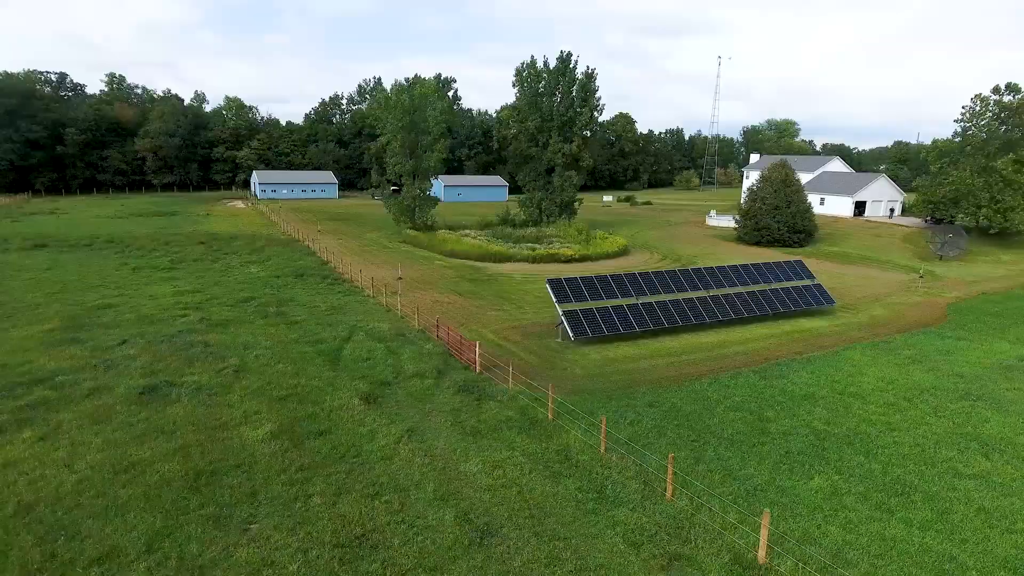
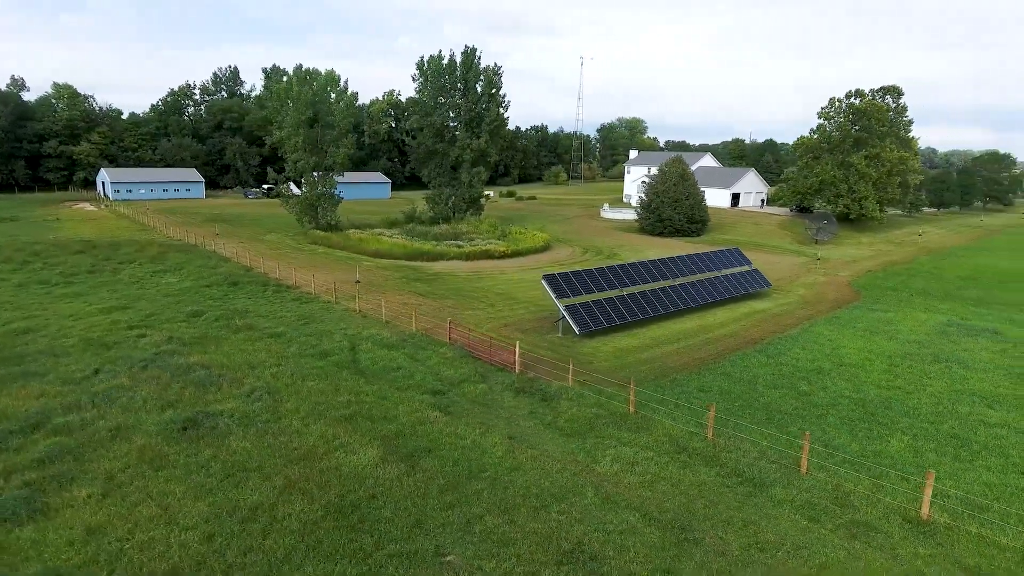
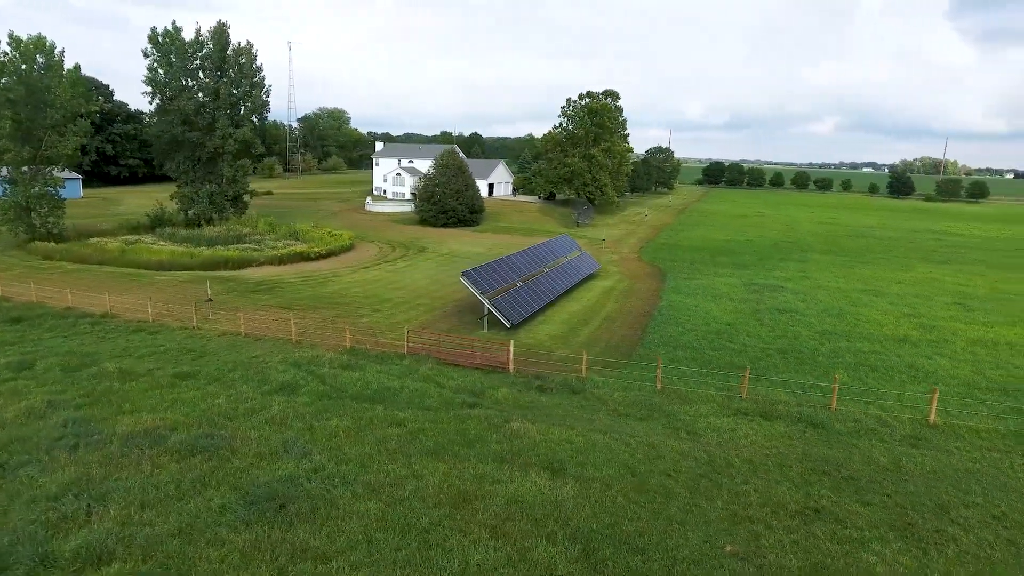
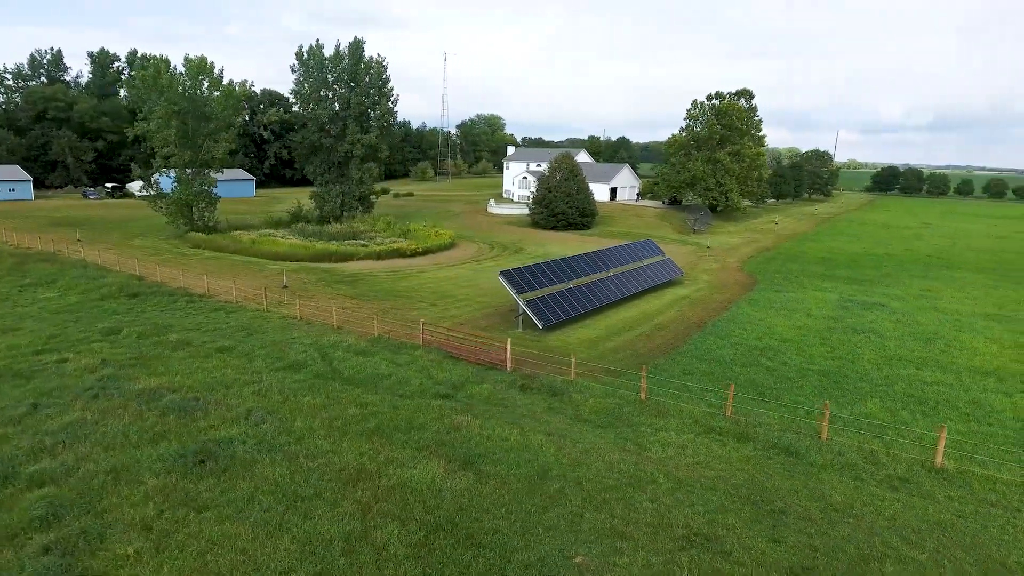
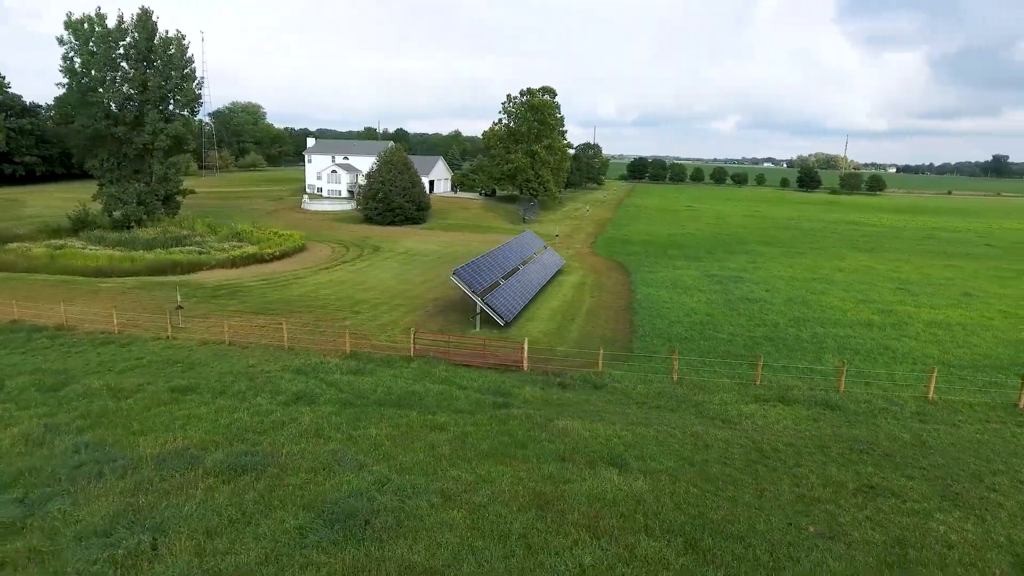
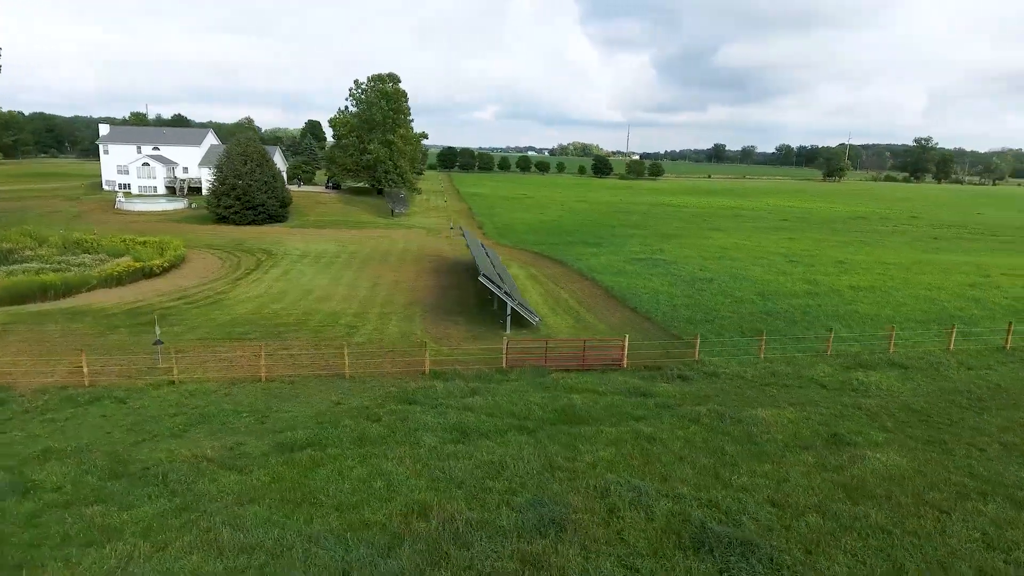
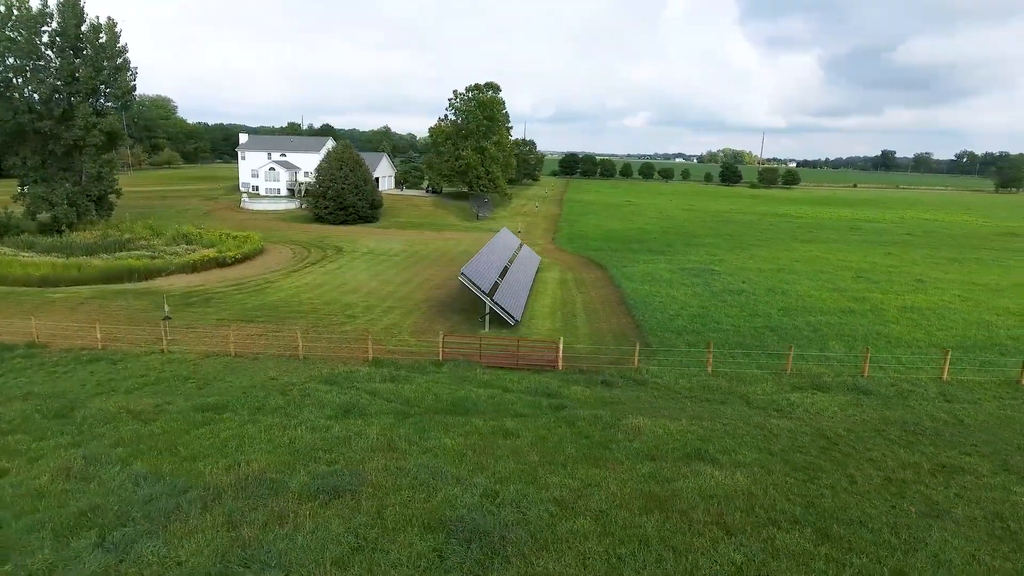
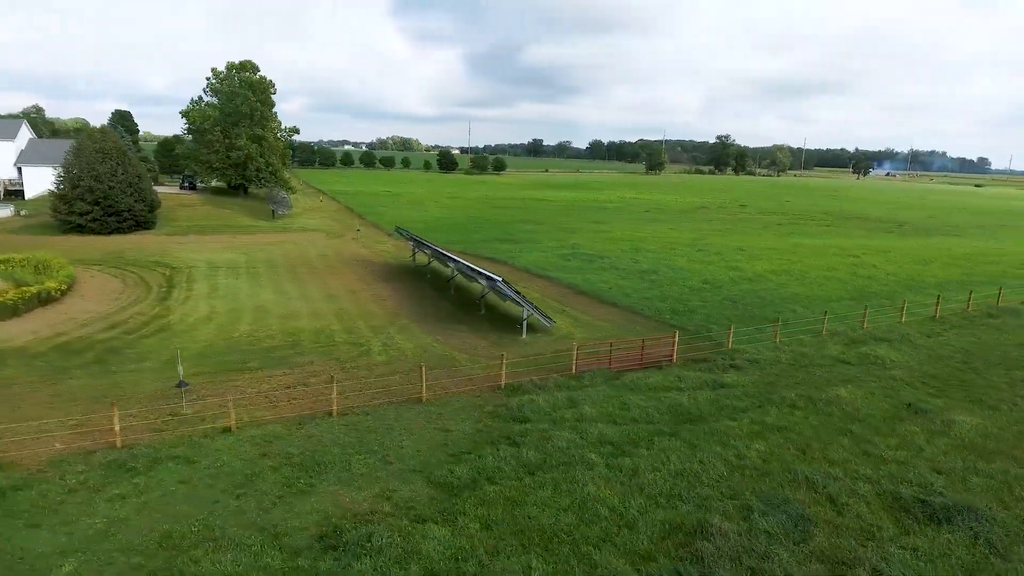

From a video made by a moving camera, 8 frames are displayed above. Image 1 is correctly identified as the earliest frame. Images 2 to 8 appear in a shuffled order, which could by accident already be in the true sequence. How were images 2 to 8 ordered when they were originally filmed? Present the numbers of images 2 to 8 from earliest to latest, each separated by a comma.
2, 4, 3, 5, 7, 6, 8
